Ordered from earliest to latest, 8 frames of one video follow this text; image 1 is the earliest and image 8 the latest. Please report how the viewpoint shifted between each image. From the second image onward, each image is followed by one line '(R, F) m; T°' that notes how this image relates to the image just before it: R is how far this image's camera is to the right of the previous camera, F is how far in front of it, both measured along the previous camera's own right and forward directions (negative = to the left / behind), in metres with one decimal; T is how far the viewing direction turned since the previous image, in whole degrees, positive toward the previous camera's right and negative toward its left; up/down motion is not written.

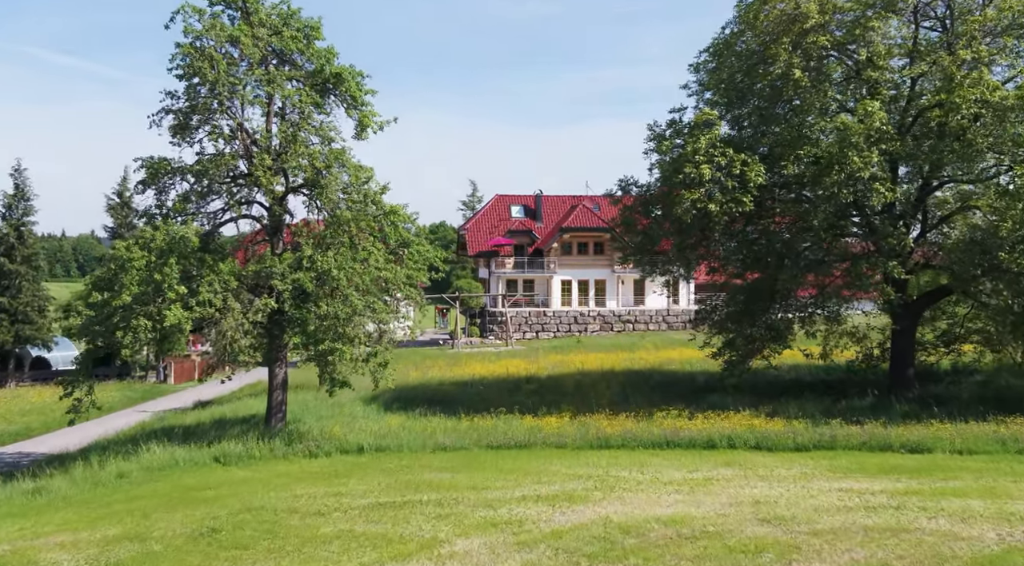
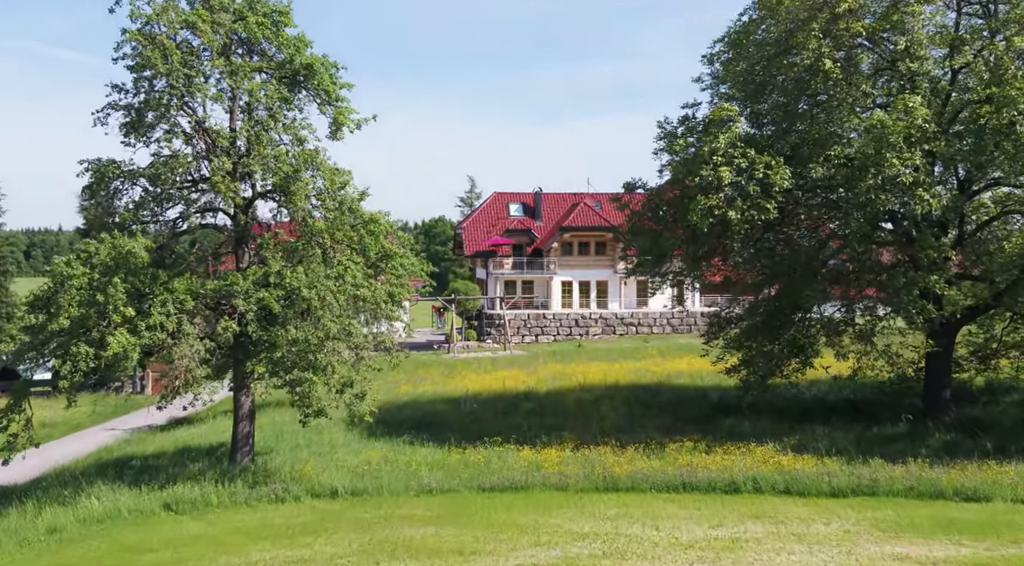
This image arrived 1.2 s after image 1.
(+0.1, +2.4) m; 0°
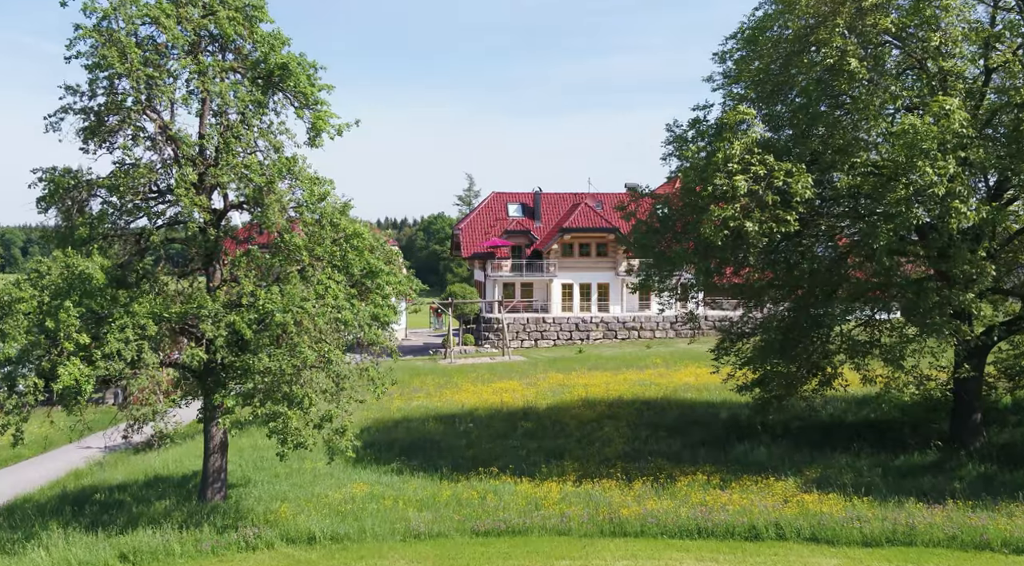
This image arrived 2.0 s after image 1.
(0.0, +1.7) m; 0°
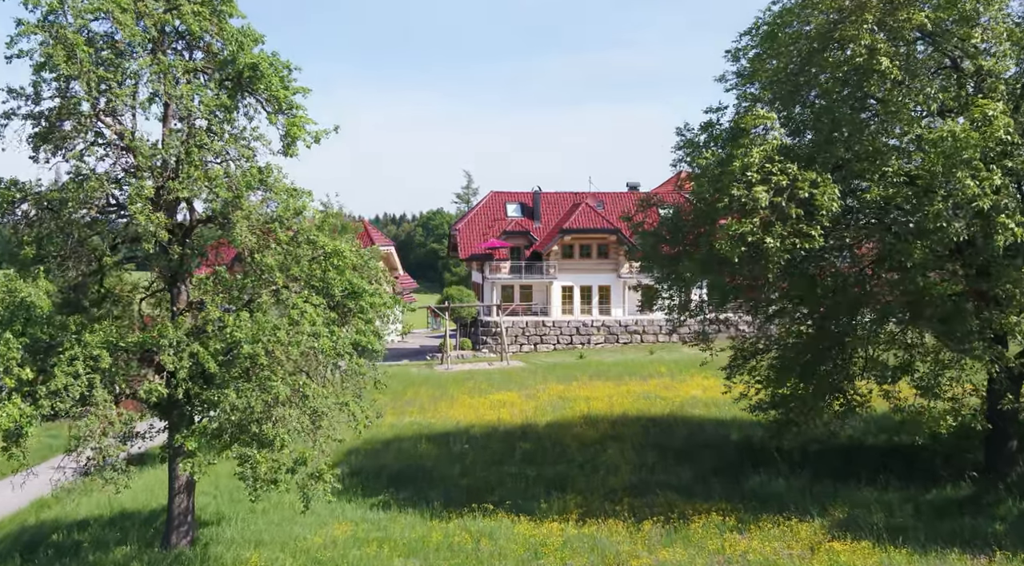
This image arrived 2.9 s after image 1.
(0.0, +1.7) m; 0°
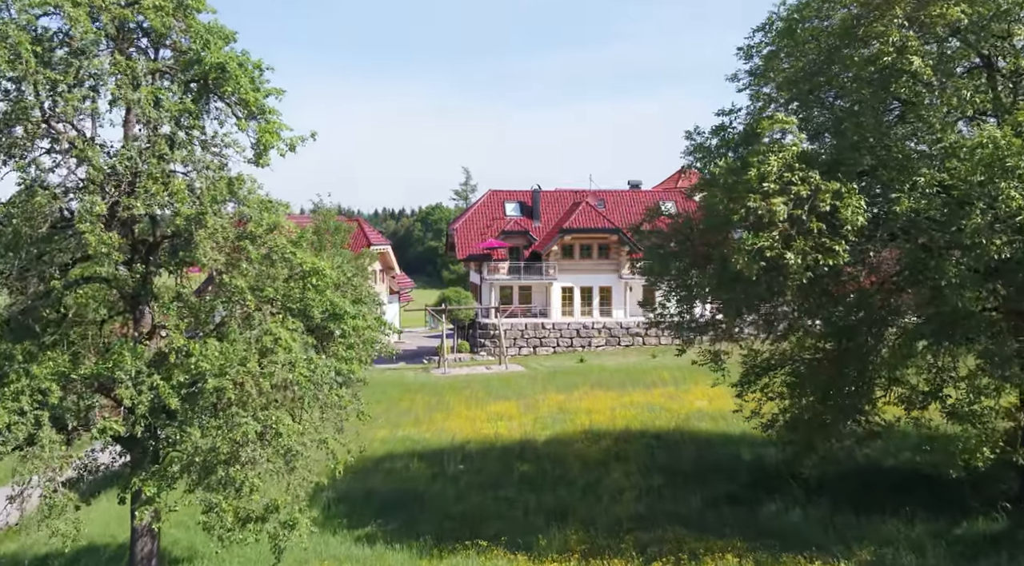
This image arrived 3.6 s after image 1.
(+0.1, +1.4) m; 0°
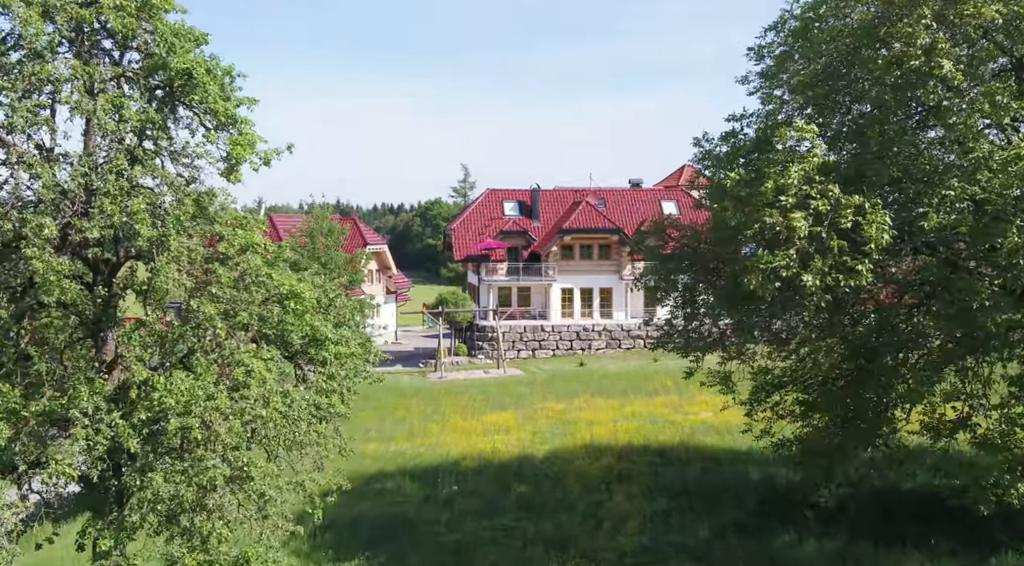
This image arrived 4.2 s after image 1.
(+0.1, +1.2) m; 0°
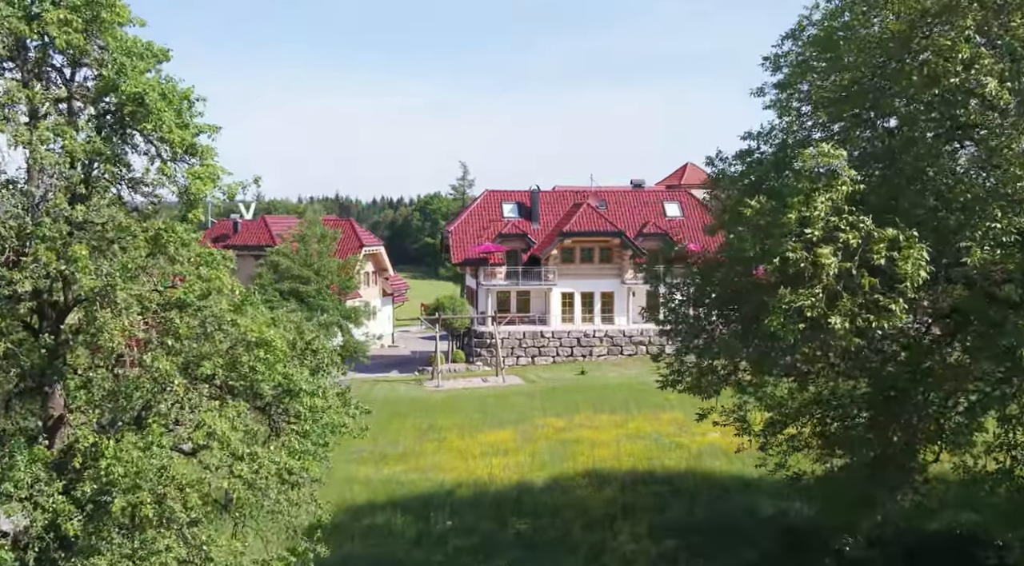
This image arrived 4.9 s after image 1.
(0.0, +1.4) m; 0°
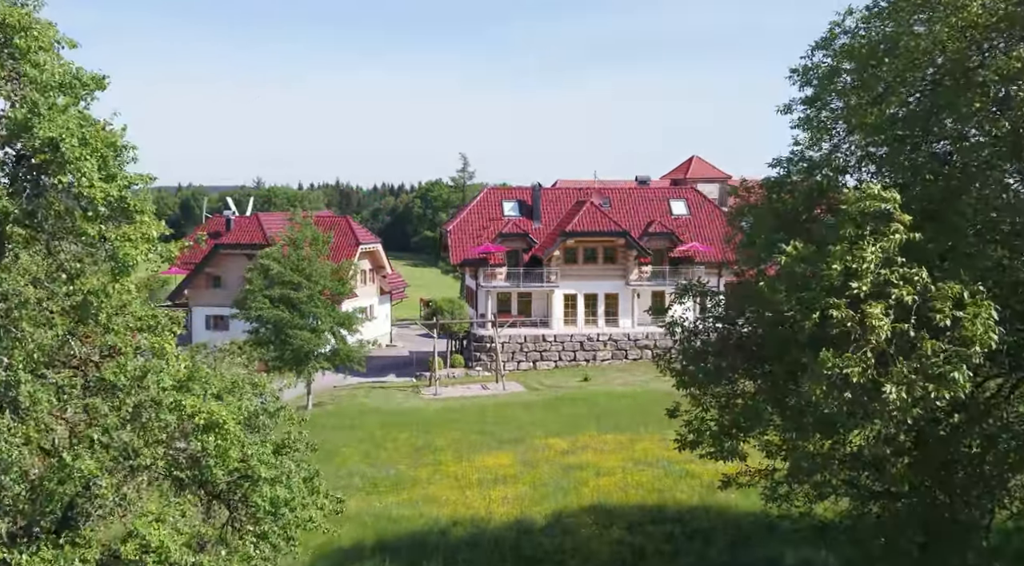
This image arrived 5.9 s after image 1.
(+0.1, +1.9) m; 0°
